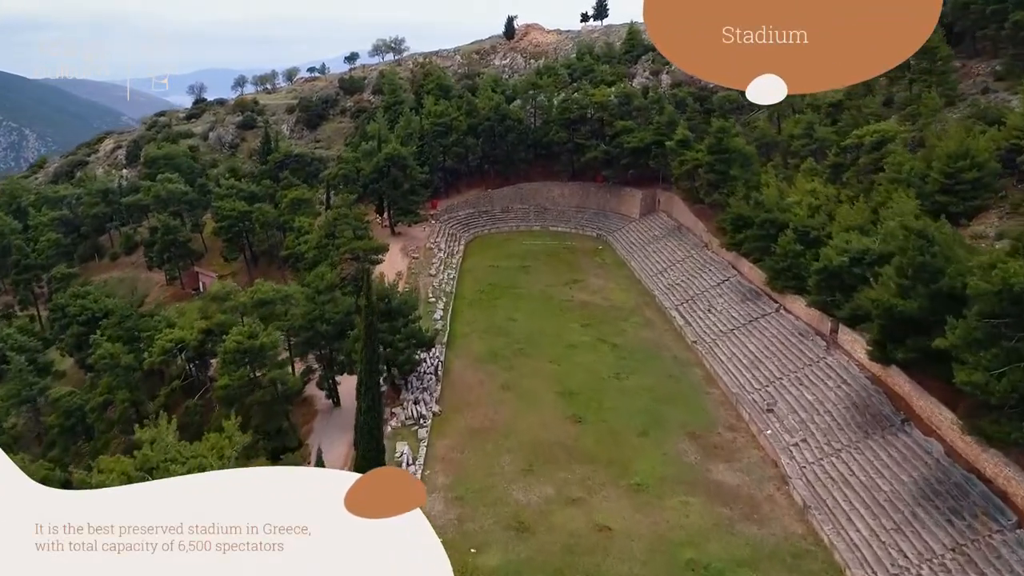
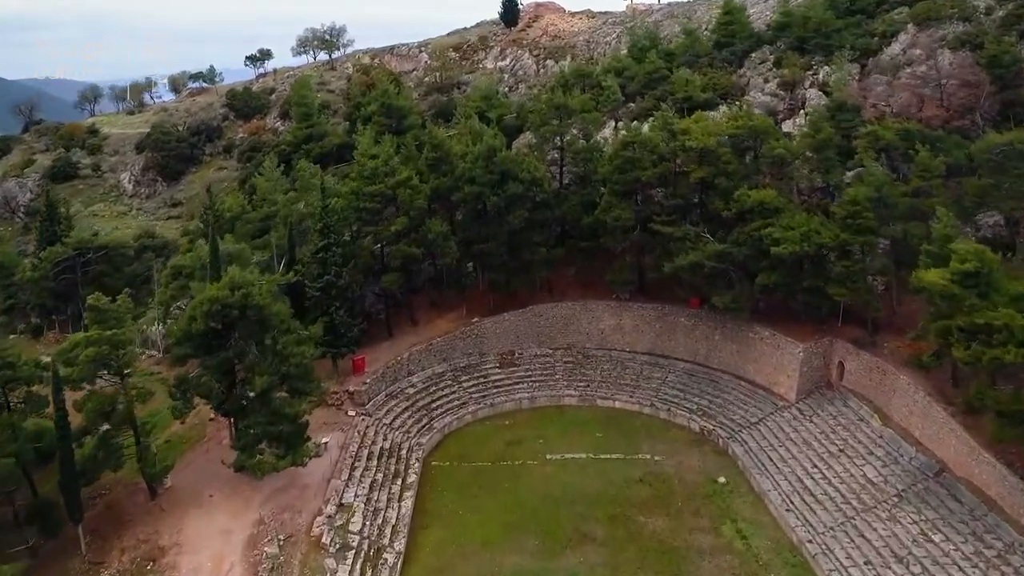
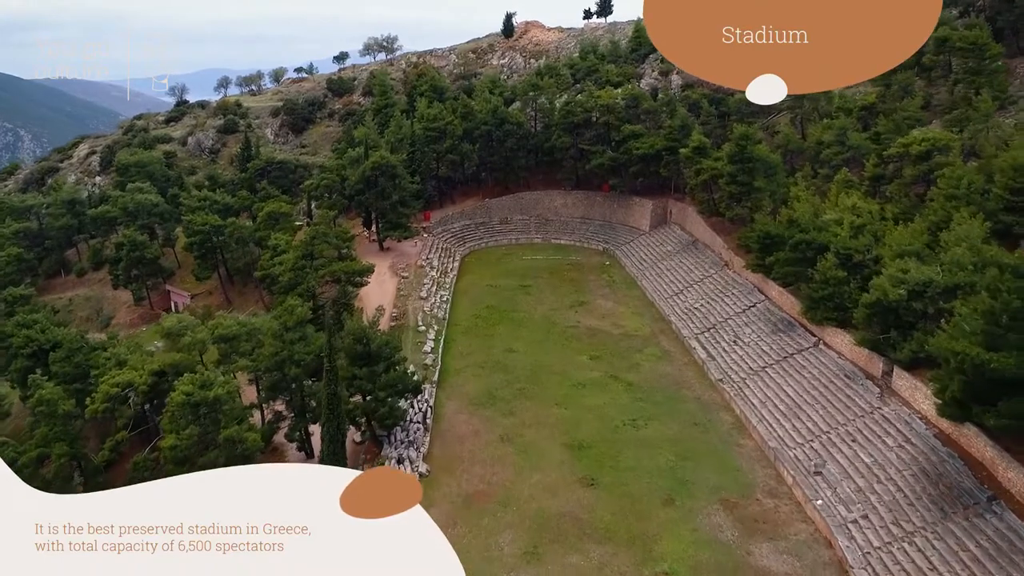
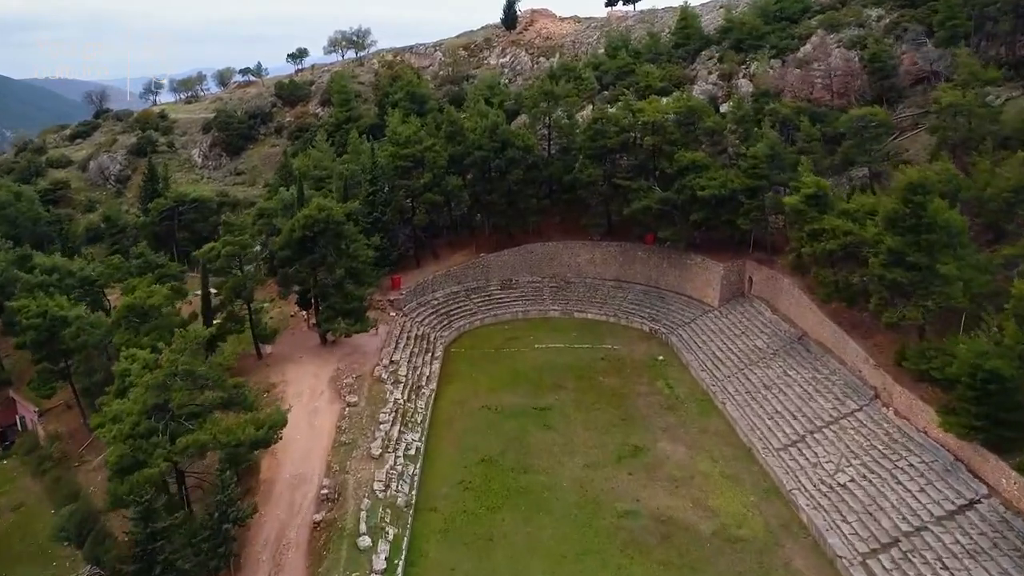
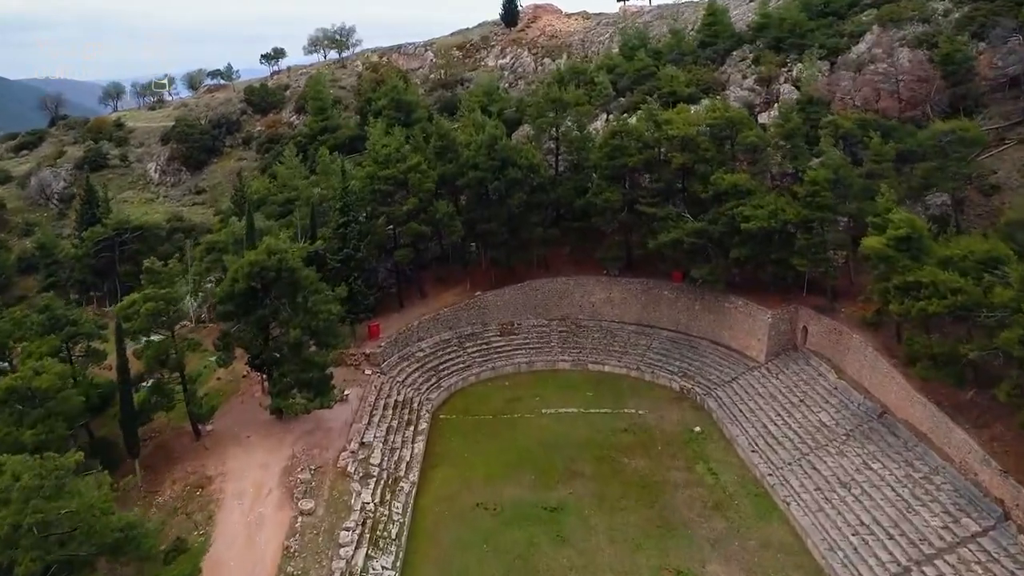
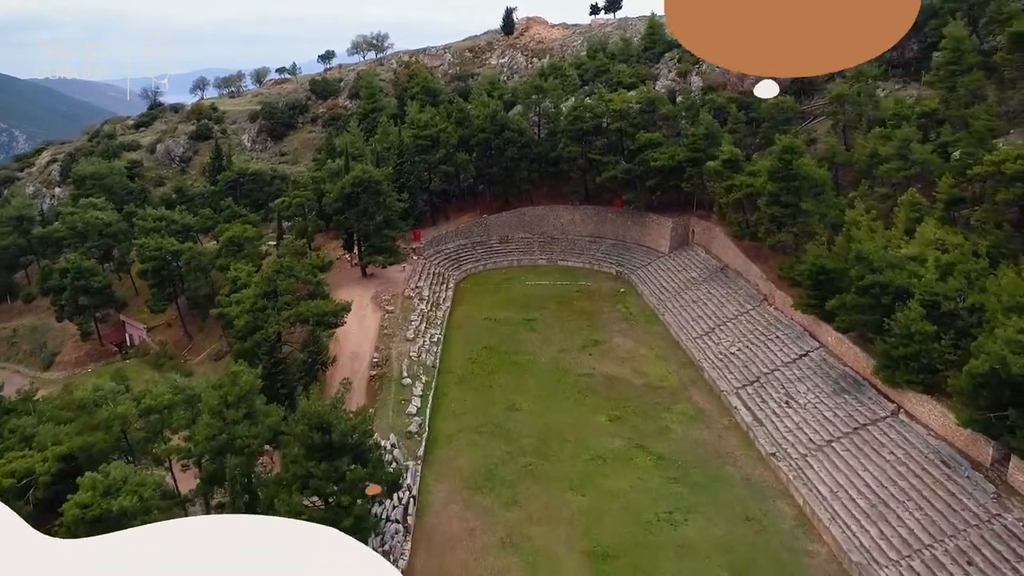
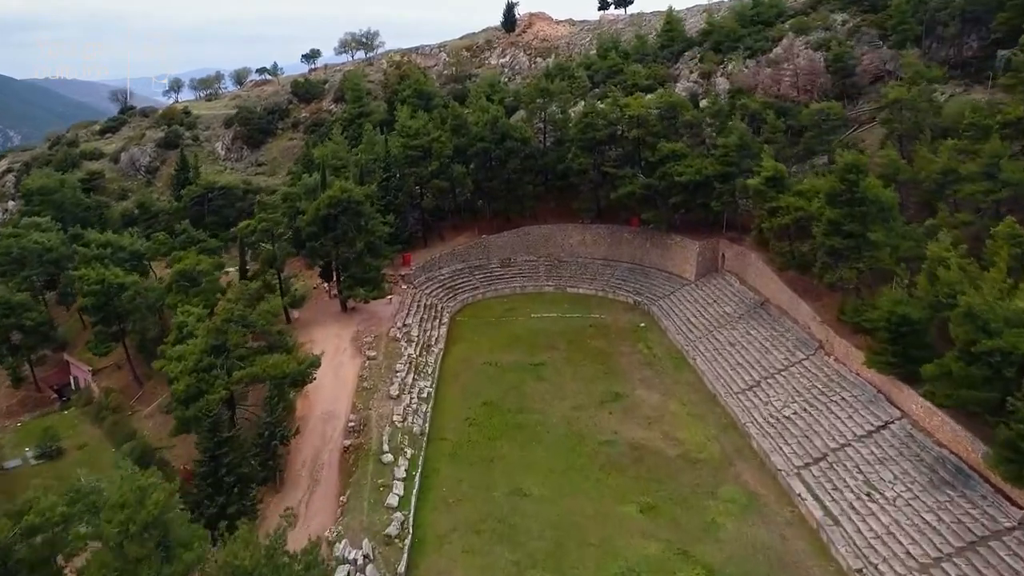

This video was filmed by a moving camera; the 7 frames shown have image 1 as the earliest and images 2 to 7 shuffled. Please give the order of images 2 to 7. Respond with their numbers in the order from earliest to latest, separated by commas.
3, 6, 7, 4, 5, 2
